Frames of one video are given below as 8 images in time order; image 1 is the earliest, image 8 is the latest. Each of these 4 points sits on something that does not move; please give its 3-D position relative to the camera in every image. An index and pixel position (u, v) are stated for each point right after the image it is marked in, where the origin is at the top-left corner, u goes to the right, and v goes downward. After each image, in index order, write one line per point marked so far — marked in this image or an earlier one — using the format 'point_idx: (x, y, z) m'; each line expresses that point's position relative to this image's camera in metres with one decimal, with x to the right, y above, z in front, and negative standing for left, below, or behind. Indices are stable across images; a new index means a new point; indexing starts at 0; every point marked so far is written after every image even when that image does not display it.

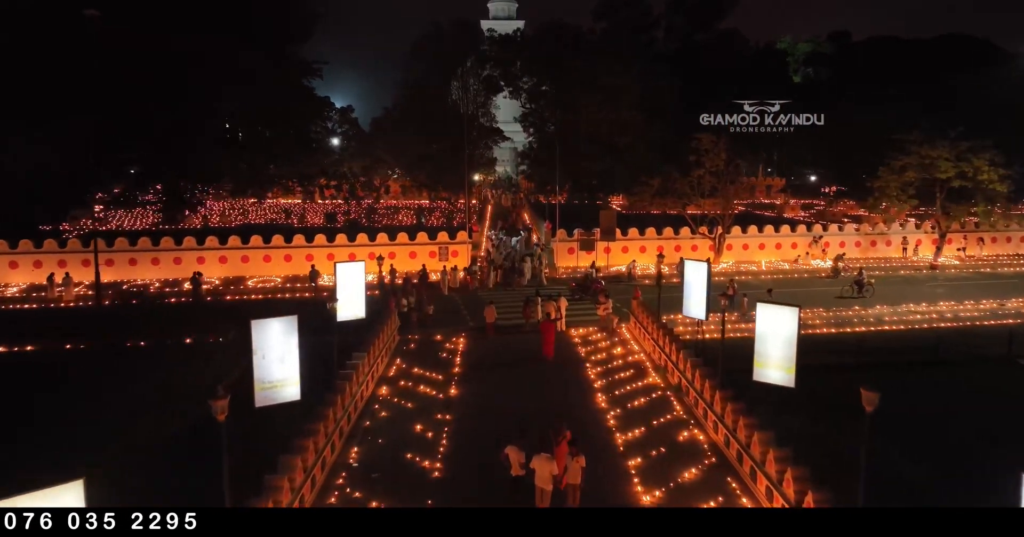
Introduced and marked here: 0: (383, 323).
0: (-2.5, -1.1, +16.8) m
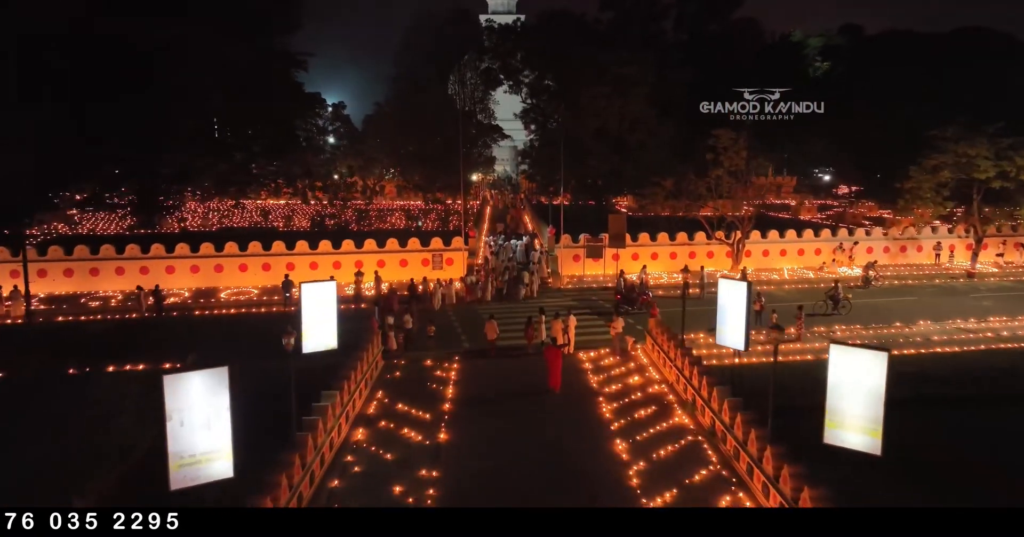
0: (-2.5, -1.3, +14.5) m
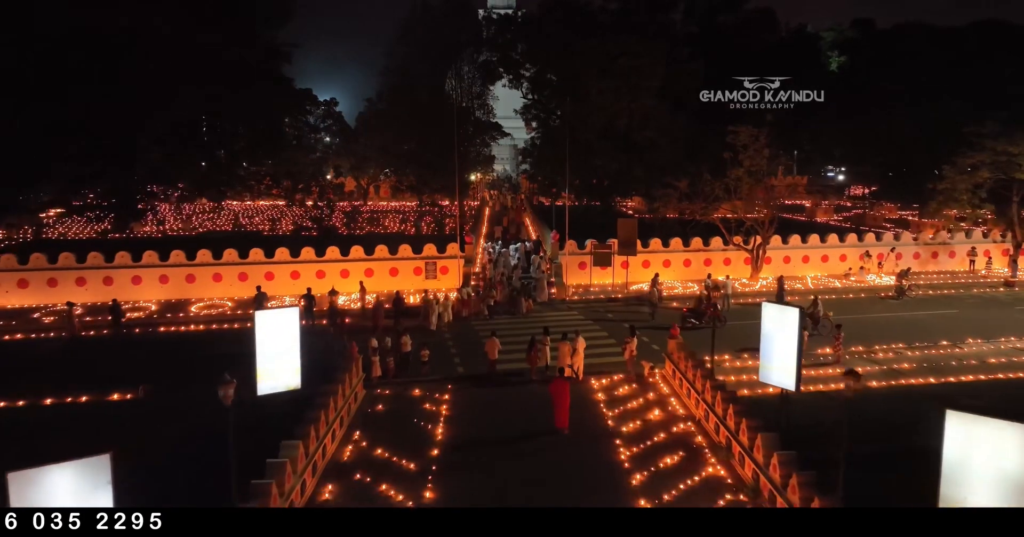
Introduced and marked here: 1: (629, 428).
0: (-2.4, -1.6, +12.4) m
1: (+1.6, -2.2, +12.1) m
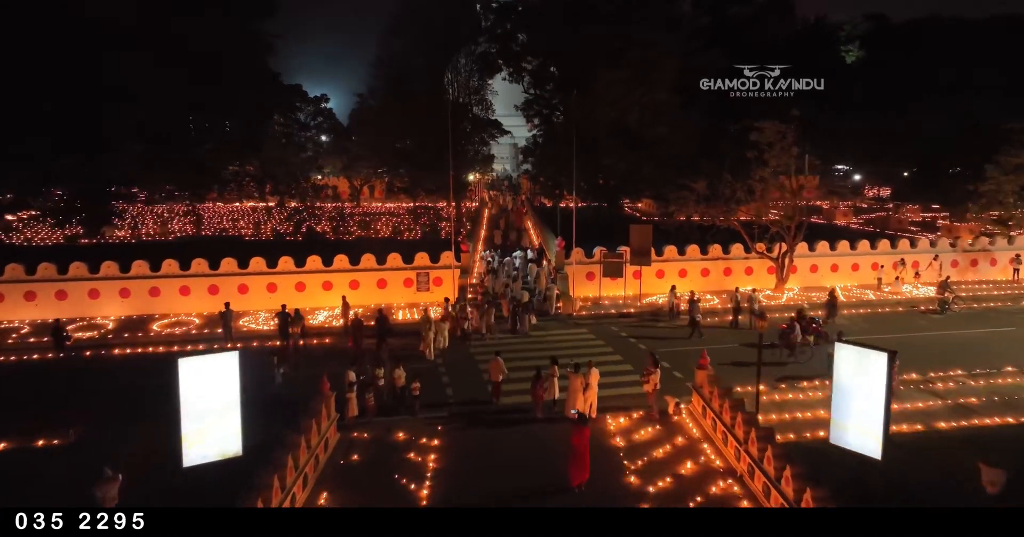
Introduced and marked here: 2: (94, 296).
0: (-2.4, -1.8, +10.2) m
1: (+1.6, -2.4, +9.9) m
2: (-8.9, -0.6, +18.7) m
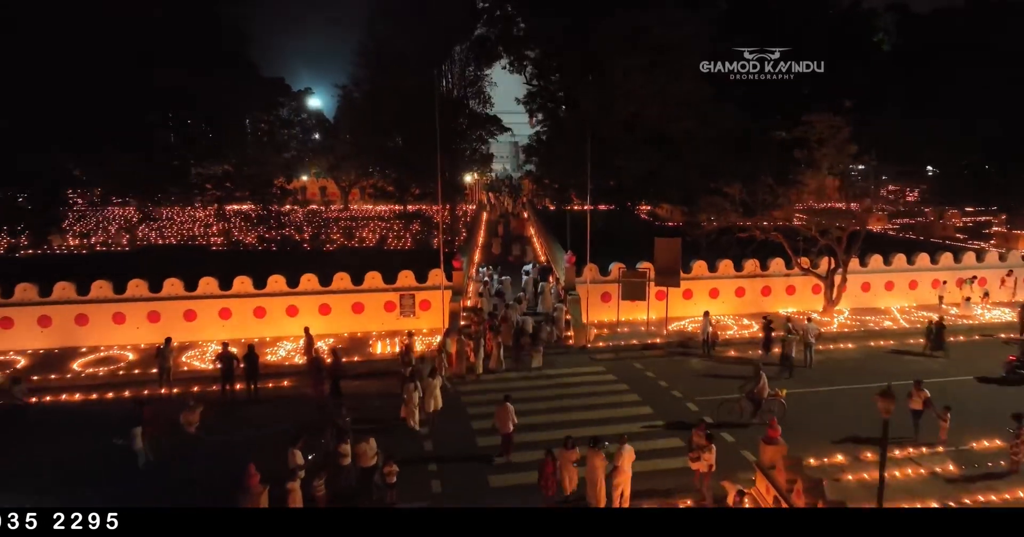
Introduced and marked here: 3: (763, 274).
0: (-2.4, -2.3, +6.9) m
1: (+1.6, -2.9, +6.6) m
2: (-8.9, -1.0, +15.4) m
3: (+5.4, -0.1, +18.8) m
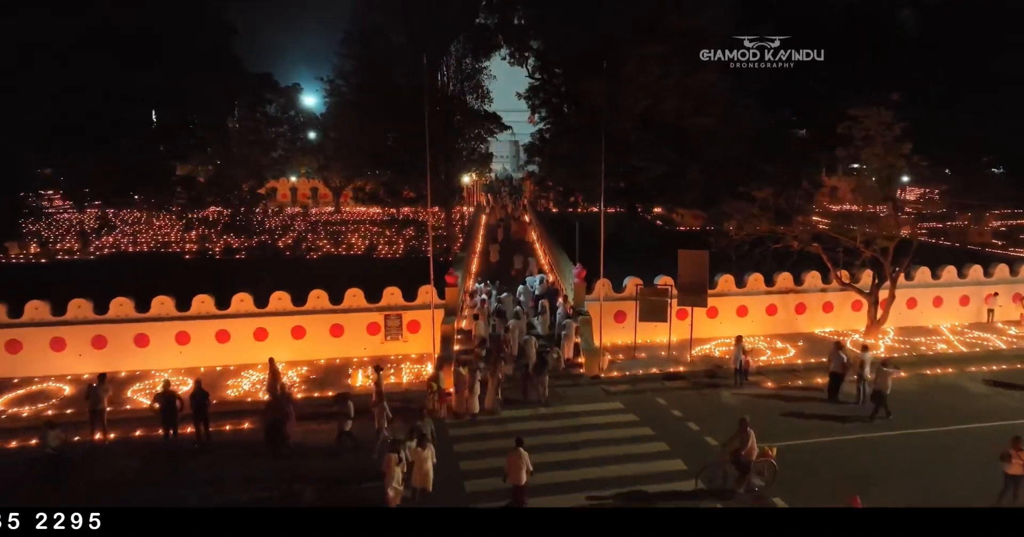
0: (-2.4, -2.6, +4.7) m
1: (+1.7, -3.2, +4.4) m
2: (-8.8, -1.3, +13.2) m
3: (+5.4, -0.4, +16.6) m
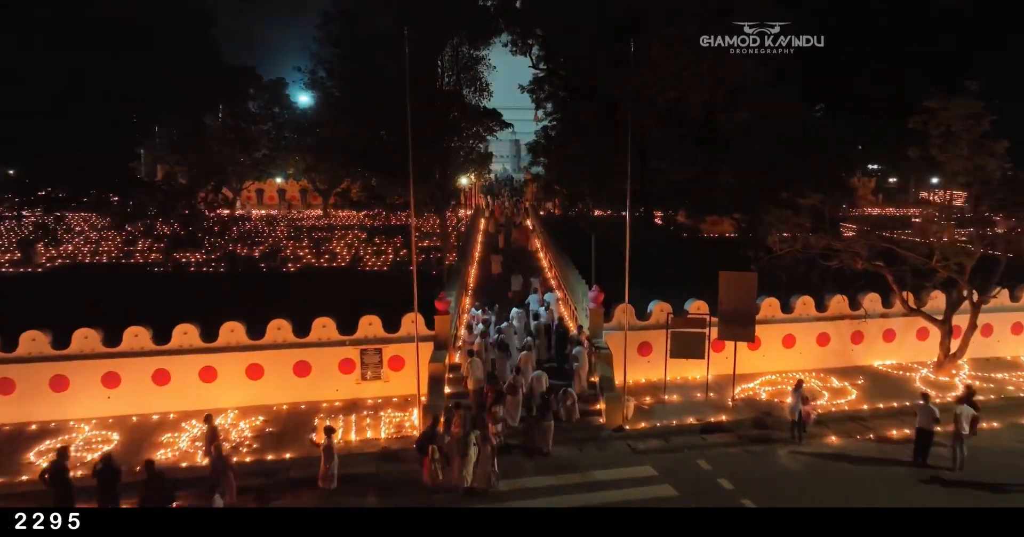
0: (-2.3, -2.9, +2.1) m
1: (+1.7, -3.5, +1.7) m
2: (-8.8, -1.6, +10.6) m
3: (+5.5, -0.7, +13.9) m
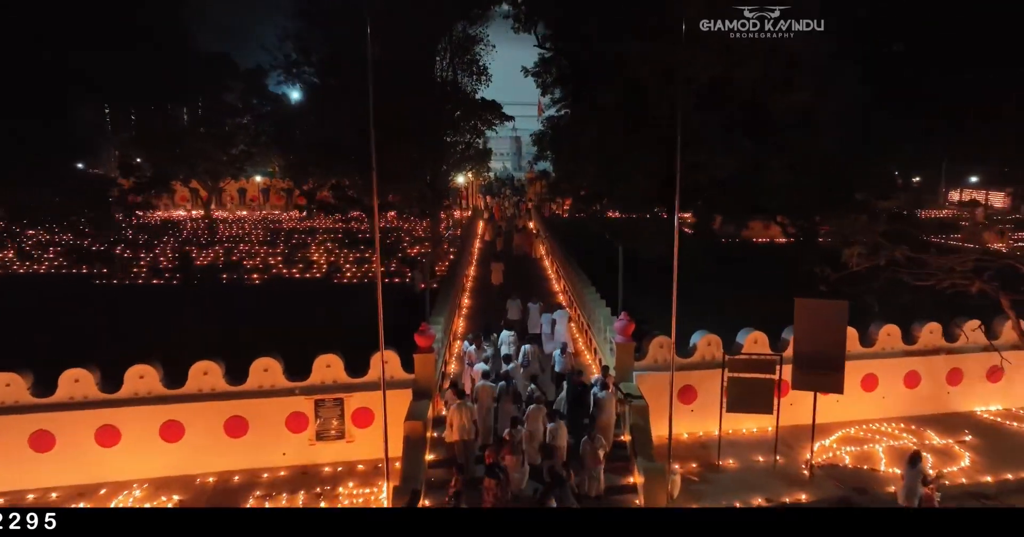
0: (-2.3, -3.2, -1.0) m
1: (+1.8, -3.8, -1.3) m
2: (-8.8, -1.9, +7.5) m
3: (+5.5, -1.0, +10.9) m
